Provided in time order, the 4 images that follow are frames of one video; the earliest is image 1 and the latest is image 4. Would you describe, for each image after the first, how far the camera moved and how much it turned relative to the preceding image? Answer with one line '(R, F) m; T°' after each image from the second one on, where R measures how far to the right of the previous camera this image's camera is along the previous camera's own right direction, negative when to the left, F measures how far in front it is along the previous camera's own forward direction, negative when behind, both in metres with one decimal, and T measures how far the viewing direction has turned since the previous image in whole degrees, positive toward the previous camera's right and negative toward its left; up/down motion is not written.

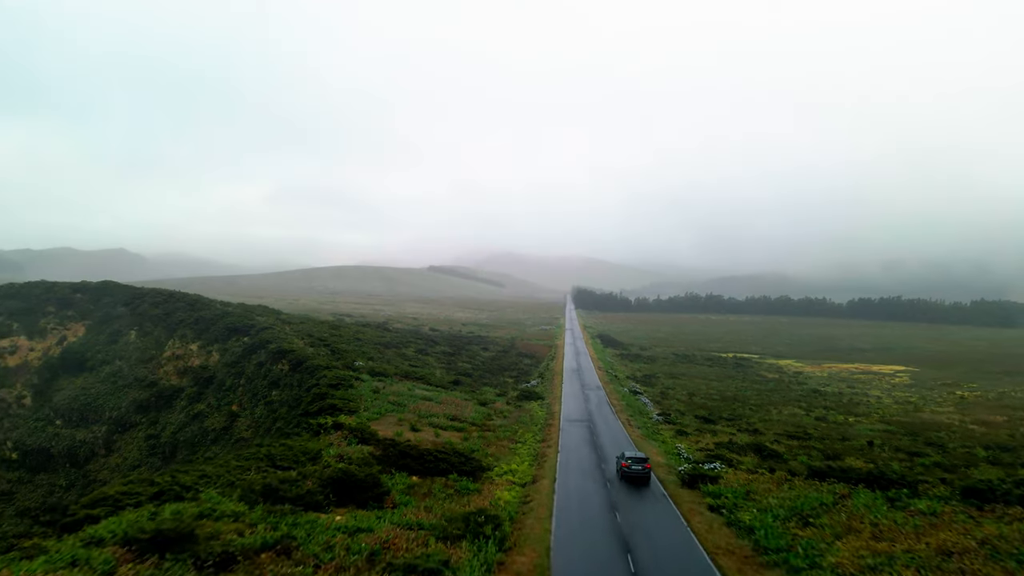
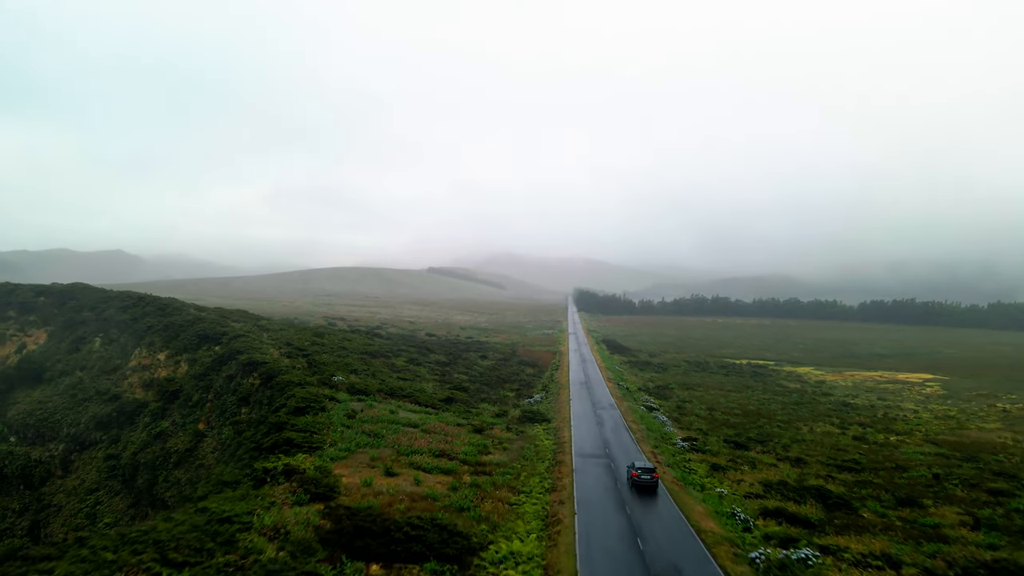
(-0.1, +4.8) m; 0°
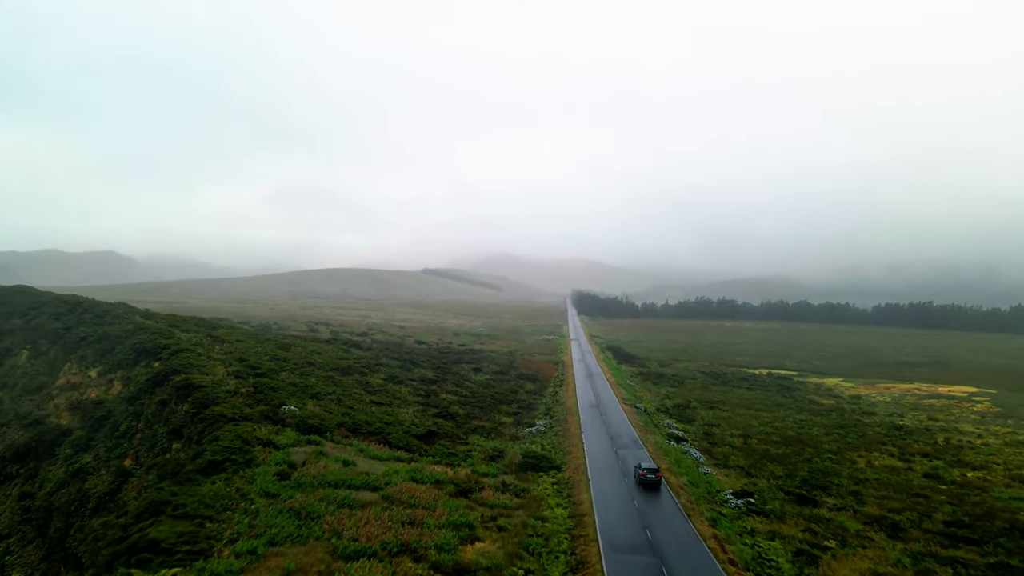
(0.0, +7.1) m; 0°
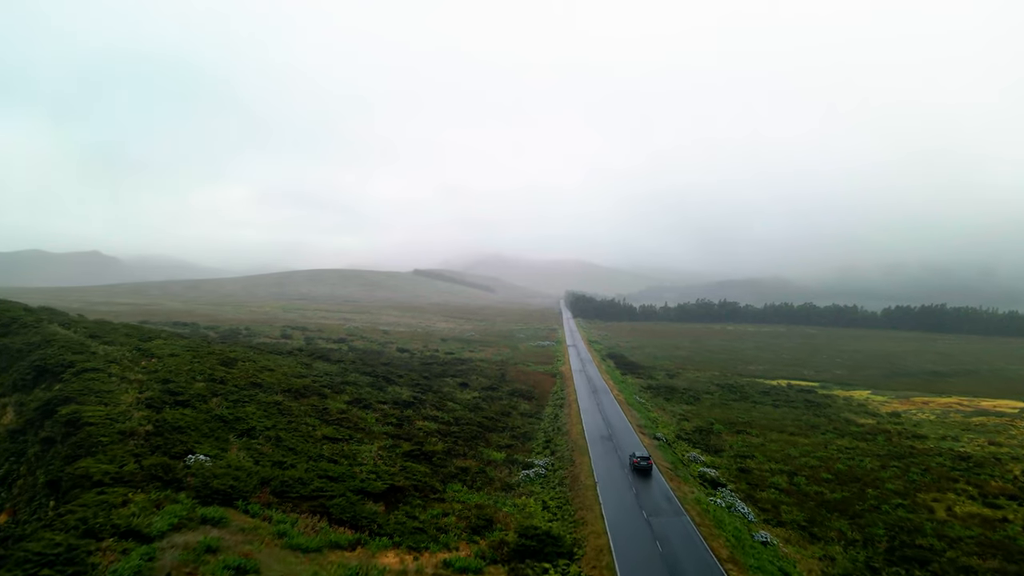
(+0.1, +7.1) m; +1°
